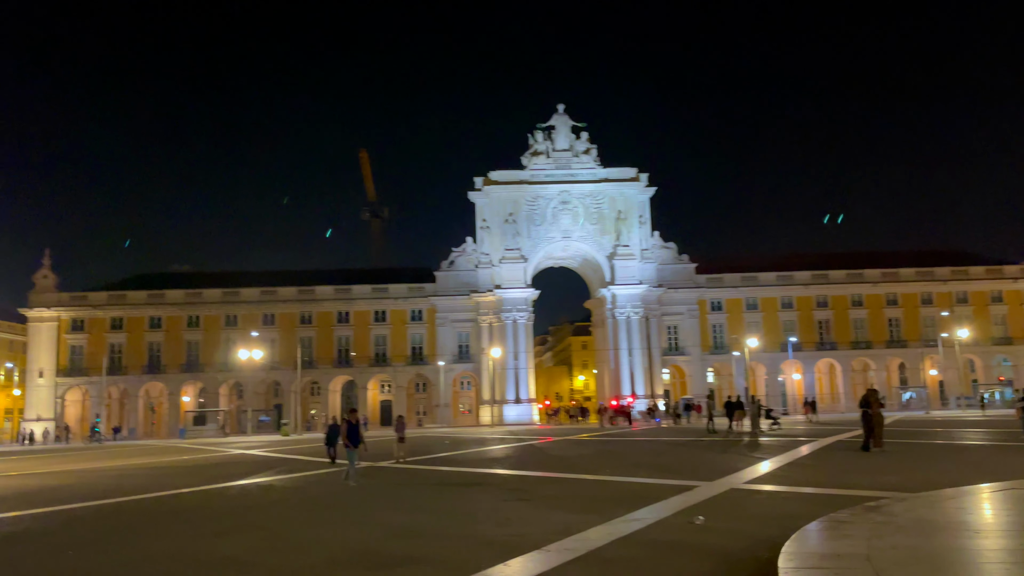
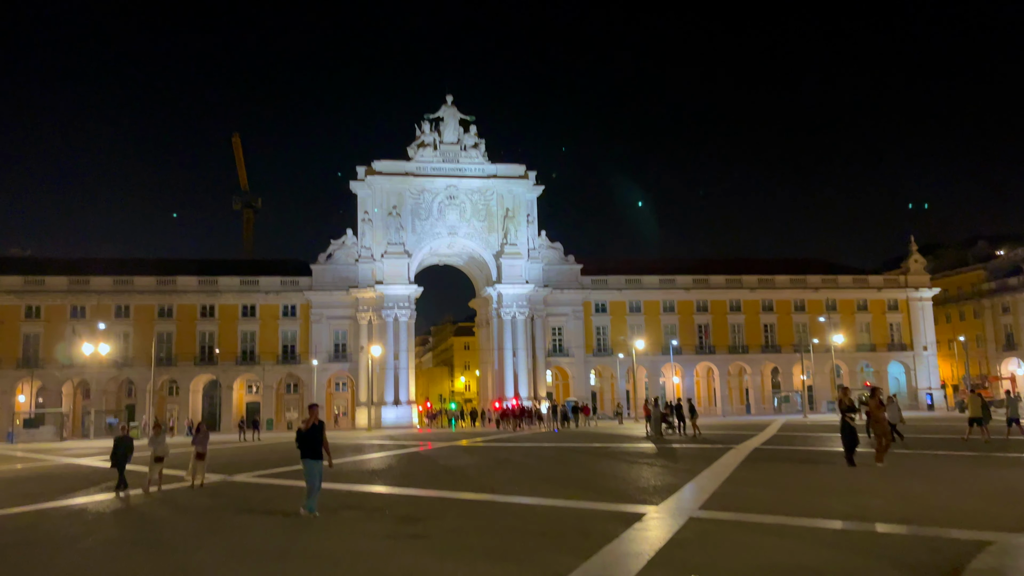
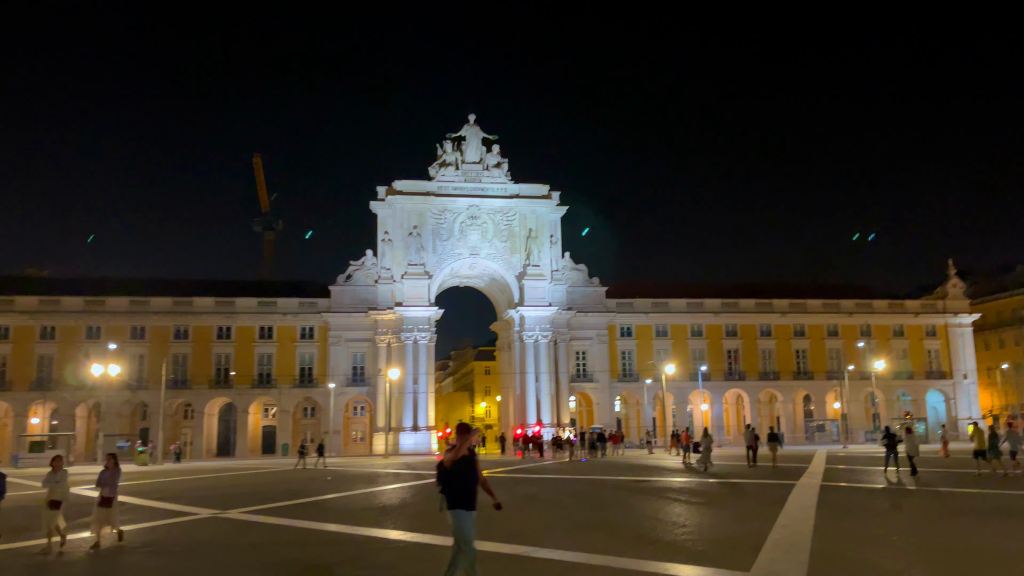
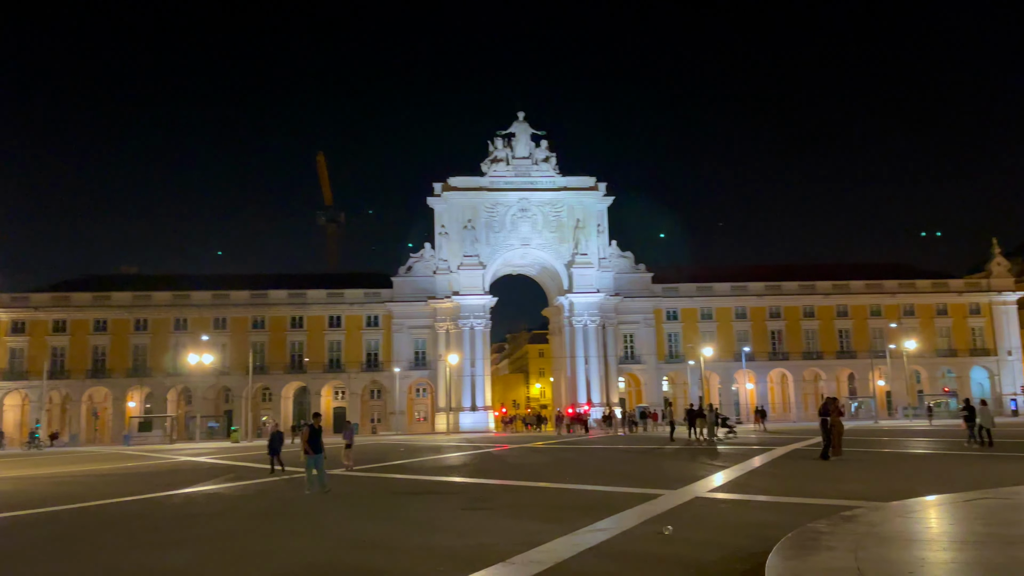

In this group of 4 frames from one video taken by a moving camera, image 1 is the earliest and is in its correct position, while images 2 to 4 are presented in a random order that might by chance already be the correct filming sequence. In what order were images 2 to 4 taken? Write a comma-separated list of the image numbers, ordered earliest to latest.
4, 2, 3
